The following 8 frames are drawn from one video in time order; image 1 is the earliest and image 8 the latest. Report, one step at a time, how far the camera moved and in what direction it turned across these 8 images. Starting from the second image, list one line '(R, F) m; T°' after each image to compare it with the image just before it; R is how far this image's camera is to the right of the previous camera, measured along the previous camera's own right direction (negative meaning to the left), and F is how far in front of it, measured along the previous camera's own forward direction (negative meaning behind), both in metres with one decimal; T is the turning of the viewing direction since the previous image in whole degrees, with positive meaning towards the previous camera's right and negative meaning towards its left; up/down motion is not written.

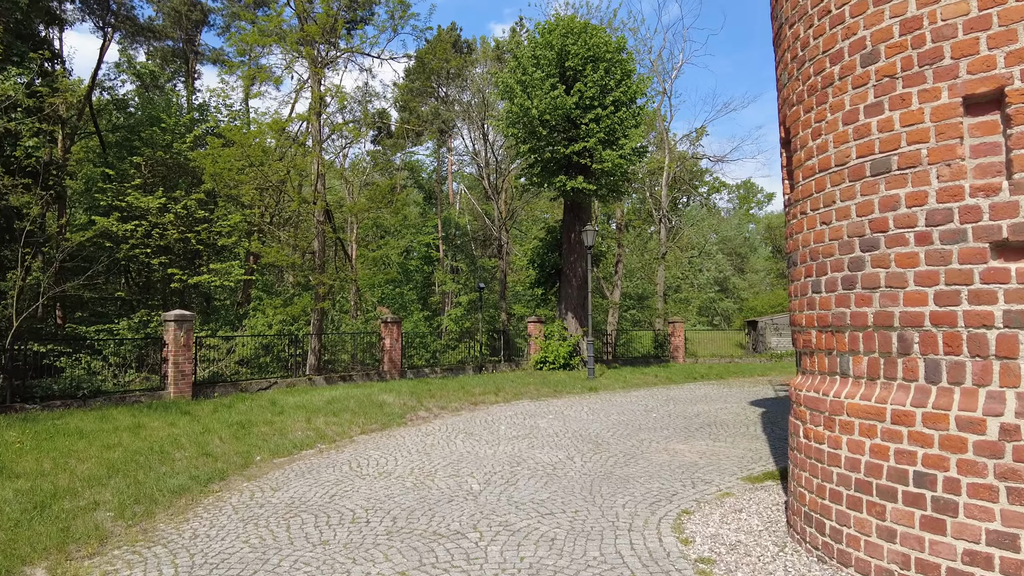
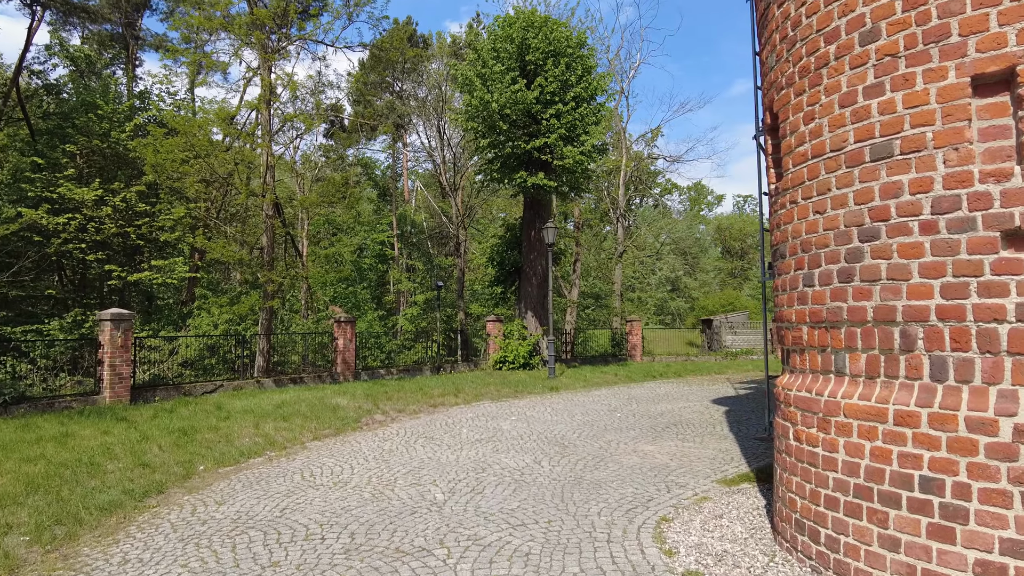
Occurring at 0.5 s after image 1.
(-0.1, +0.3) m; +4°
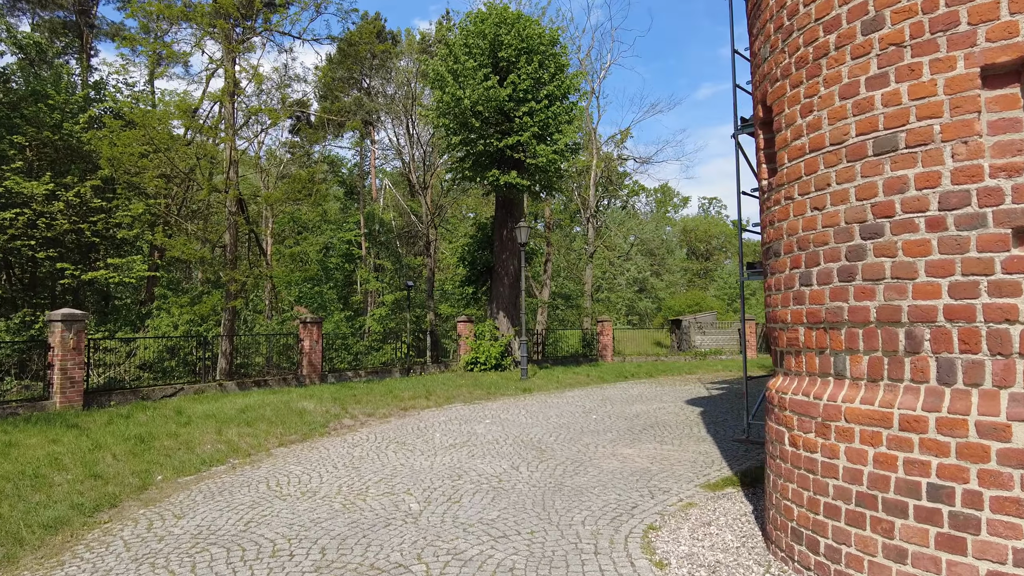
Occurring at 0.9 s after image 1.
(-0.1, +0.2) m; +3°
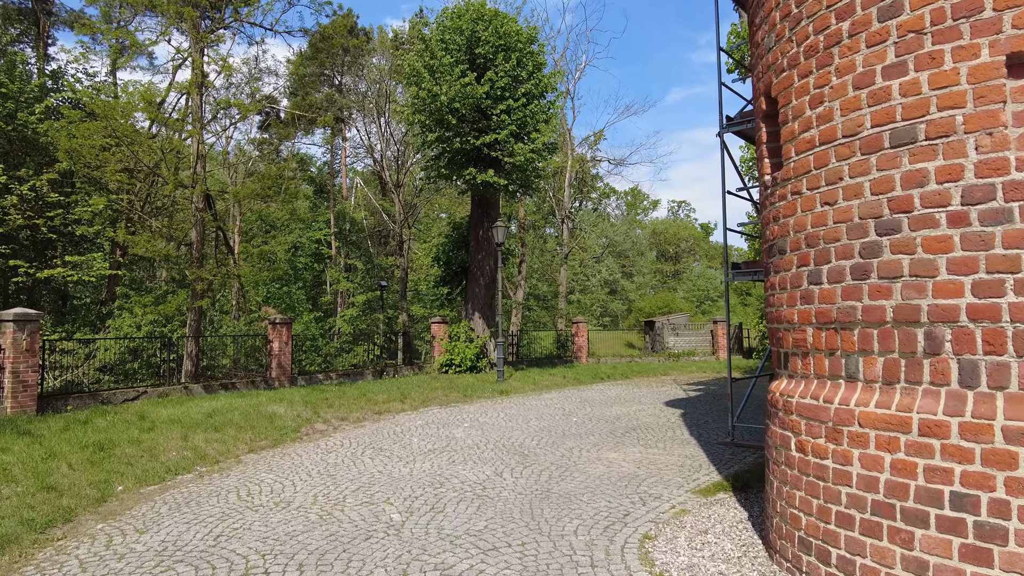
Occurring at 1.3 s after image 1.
(-0.1, +0.2) m; +3°
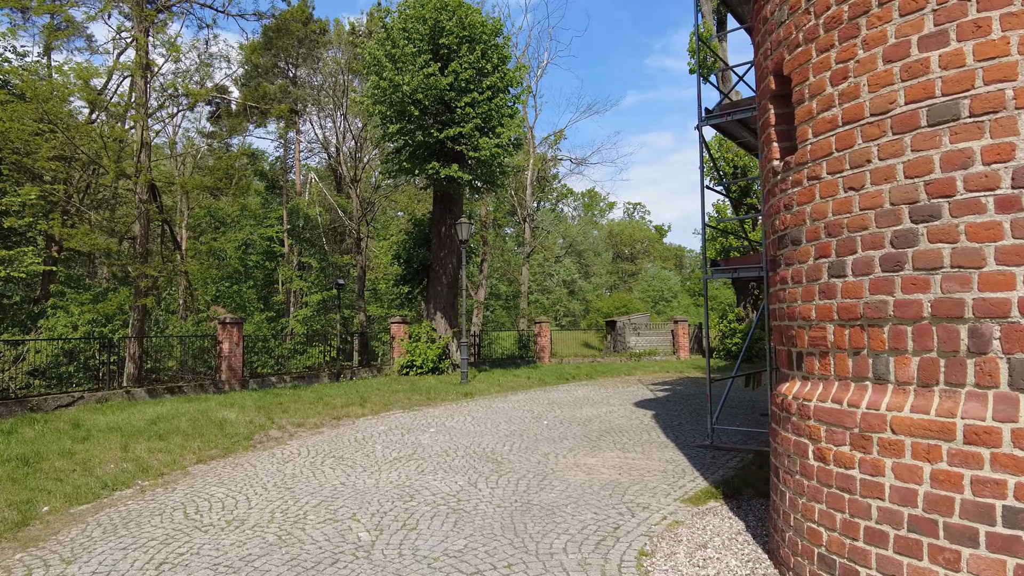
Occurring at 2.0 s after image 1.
(-0.2, +0.4) m; +4°
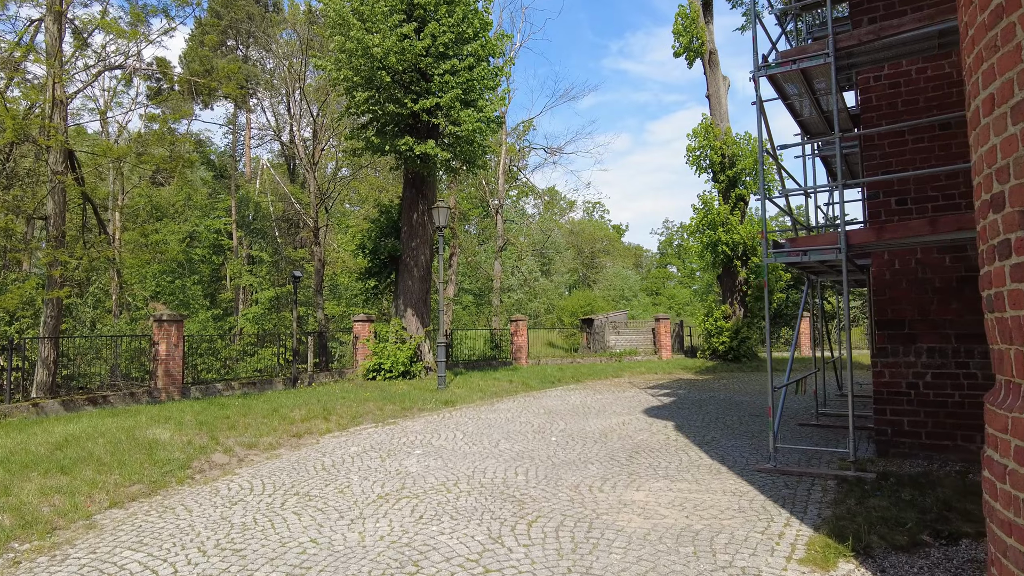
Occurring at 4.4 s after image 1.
(-0.6, +1.5) m; +4°
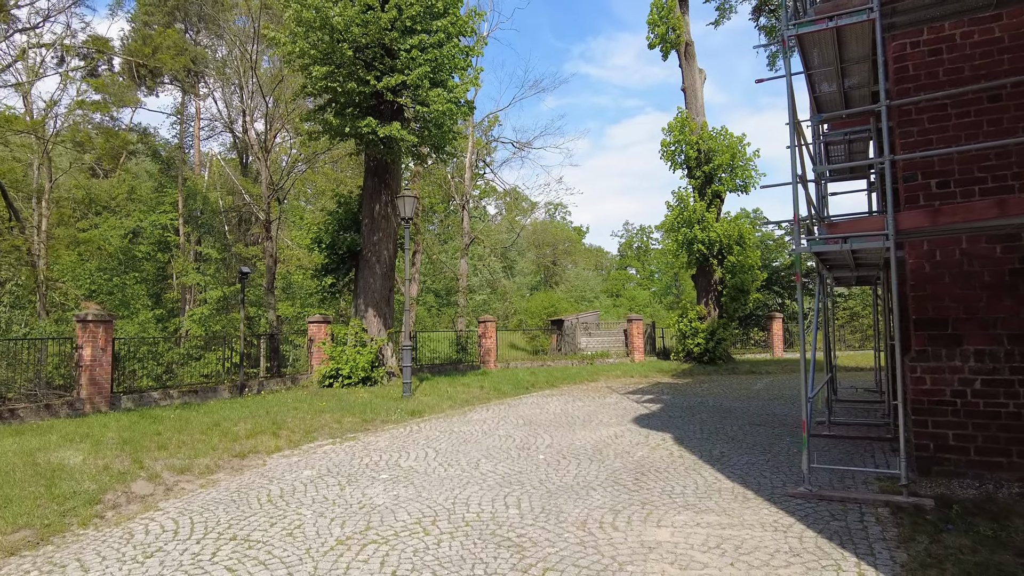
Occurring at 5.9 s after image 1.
(-0.3, +1.0) m; +4°
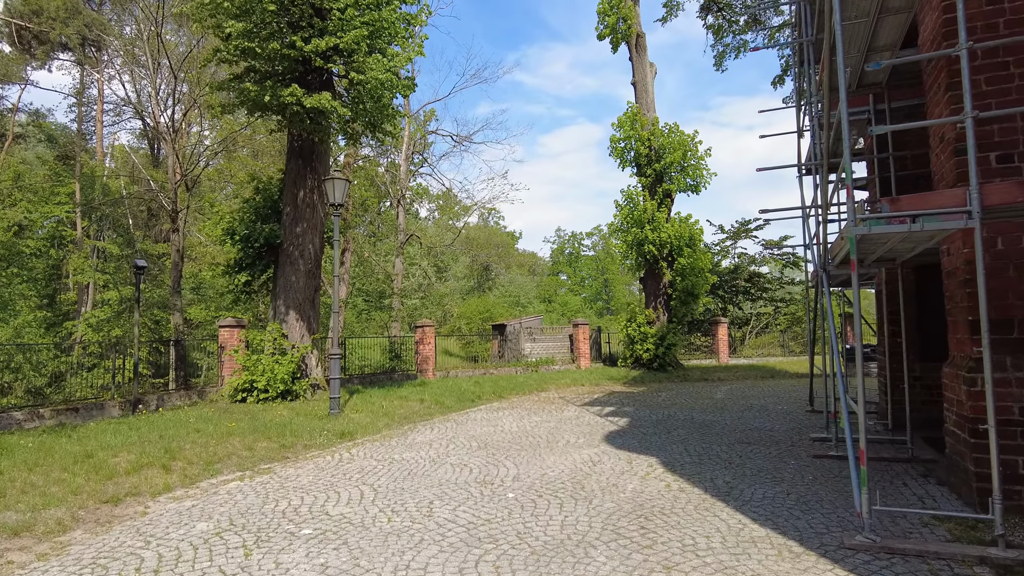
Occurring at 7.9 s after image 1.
(-0.3, +1.4) m; +7°
